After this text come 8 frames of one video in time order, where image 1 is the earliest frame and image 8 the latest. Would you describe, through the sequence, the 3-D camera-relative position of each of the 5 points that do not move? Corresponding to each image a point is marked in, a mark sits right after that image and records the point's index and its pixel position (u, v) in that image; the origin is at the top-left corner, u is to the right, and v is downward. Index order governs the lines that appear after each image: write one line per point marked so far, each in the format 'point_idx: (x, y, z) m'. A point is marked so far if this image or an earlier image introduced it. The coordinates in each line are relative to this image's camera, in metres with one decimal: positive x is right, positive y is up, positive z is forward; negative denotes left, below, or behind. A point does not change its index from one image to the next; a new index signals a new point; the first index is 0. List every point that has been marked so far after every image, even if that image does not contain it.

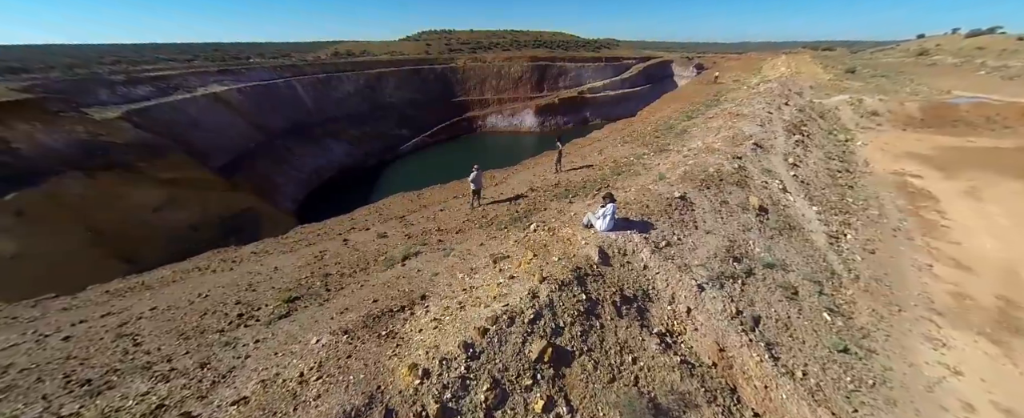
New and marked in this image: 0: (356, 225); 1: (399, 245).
0: (-4.8, -0.5, +10.2) m
1: (-2.9, -0.9, +8.6) m
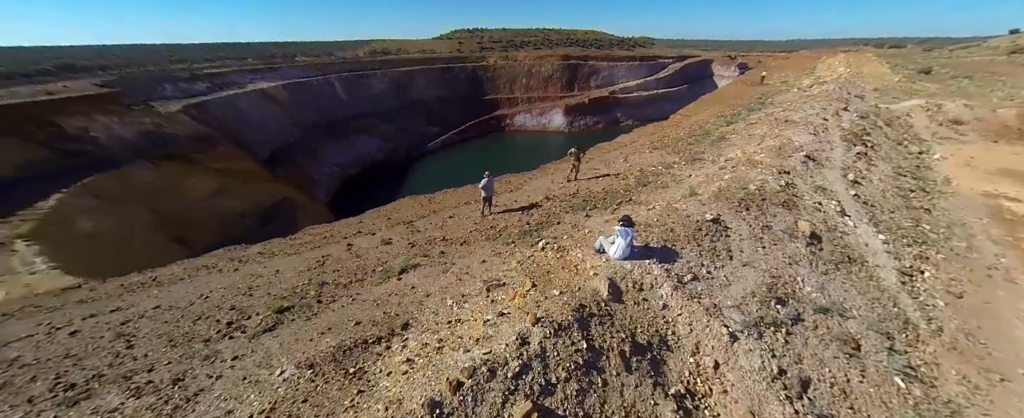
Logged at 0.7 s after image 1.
0: (-4.4, -0.6, +9.9) m
1: (-2.7, -1.1, +8.1) m
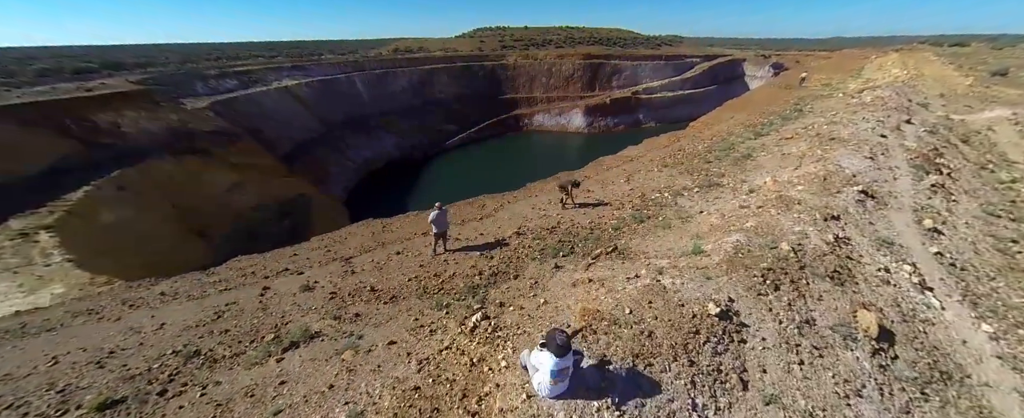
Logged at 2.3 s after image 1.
0: (-5.4, -1.4, +8.2) m
1: (-3.9, -2.0, +6.3) m
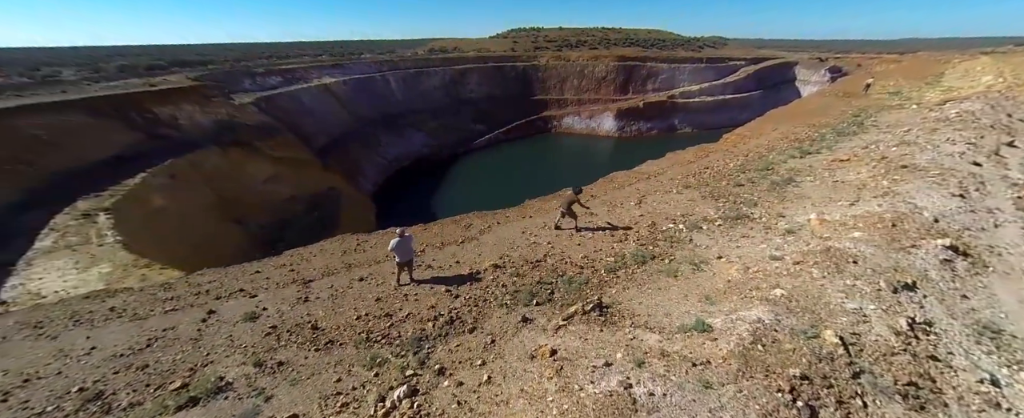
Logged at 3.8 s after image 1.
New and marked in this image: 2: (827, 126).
0: (-5.9, -1.7, +7.5) m
1: (-4.6, -2.4, +5.5) m
2: (+14.2, +3.7, +15.0) m
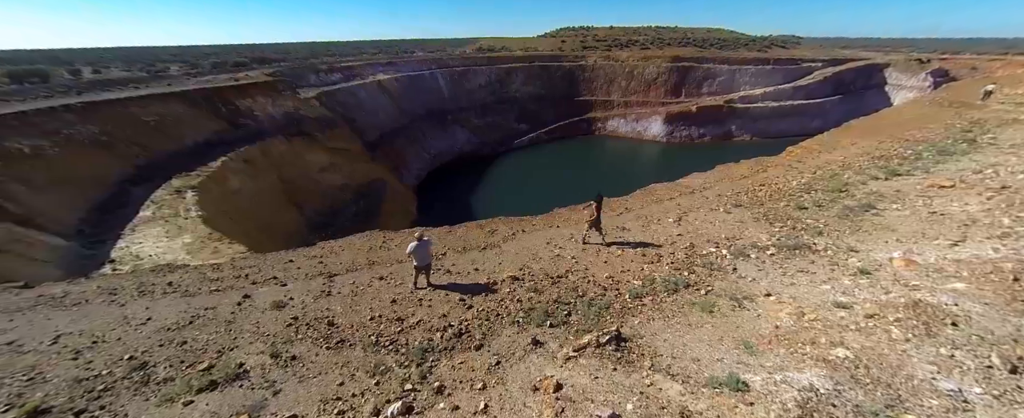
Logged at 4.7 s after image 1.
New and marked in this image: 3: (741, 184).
0: (-5.4, -1.5, +7.9) m
1: (-4.4, -2.3, +5.7) m
2: (+15.8, +2.6, +12.7) m
3: (+8.6, +0.9, +12.2) m
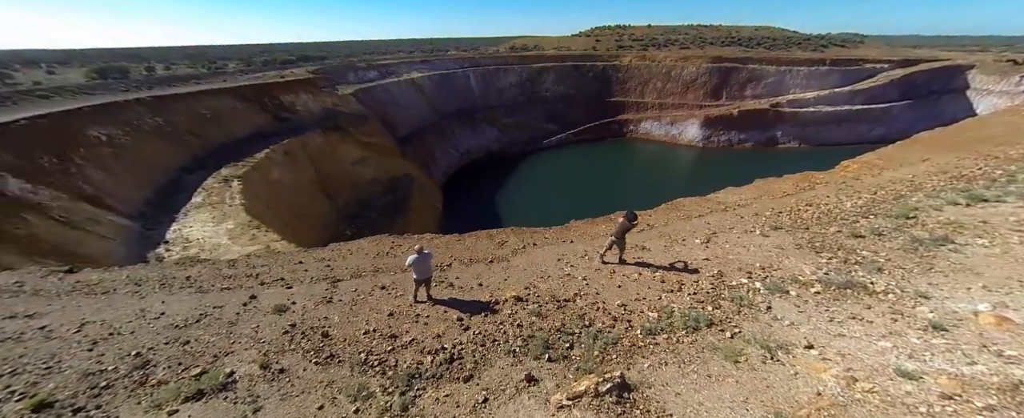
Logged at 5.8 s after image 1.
0: (-5.2, -1.5, +7.9) m
1: (-4.4, -2.3, +5.7) m
2: (+16.5, +1.6, +10.8) m
3: (+9.2, +0.3, +10.9) m
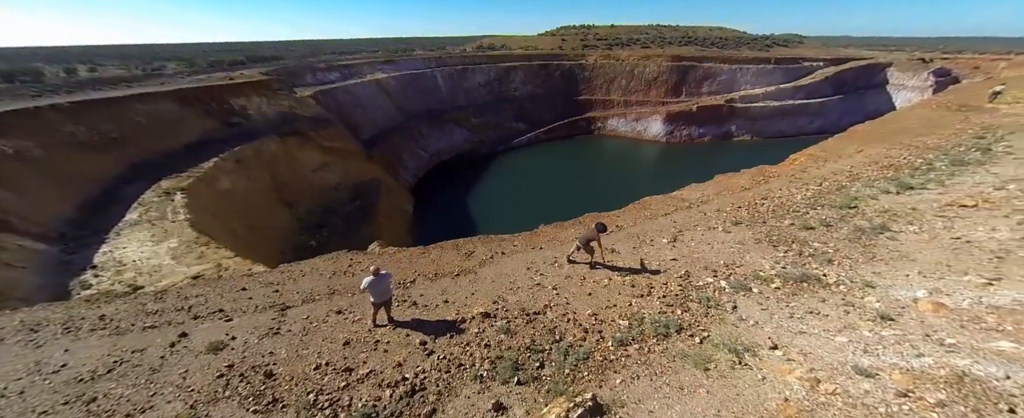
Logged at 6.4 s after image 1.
0: (-5.9, -2.0, +7.1) m
1: (-4.9, -2.8, +5.0) m
2: (+15.3, +2.2, +12.0) m
3: (+8.0, +0.5, +11.4) m
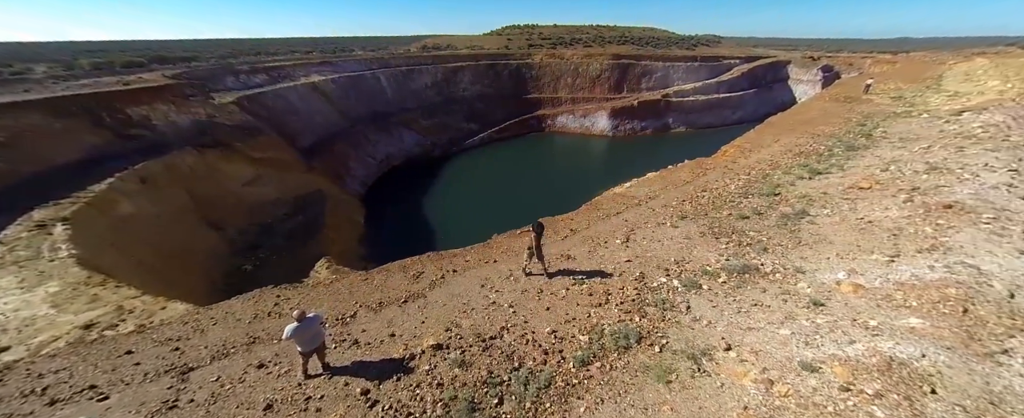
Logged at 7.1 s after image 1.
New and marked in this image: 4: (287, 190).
0: (-6.8, -2.8, +5.7) m
1: (-5.4, -3.4, +3.8) m
2: (+13.1, +3.0, +13.7) m
3: (+6.1, +0.8, +12.1) m
4: (-13.8, +0.5, +18.9) m
